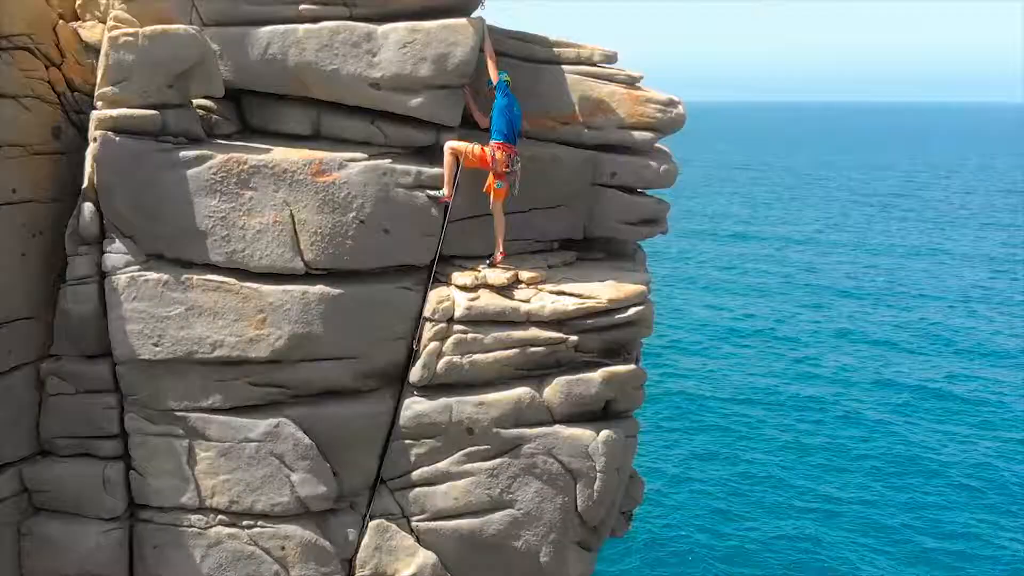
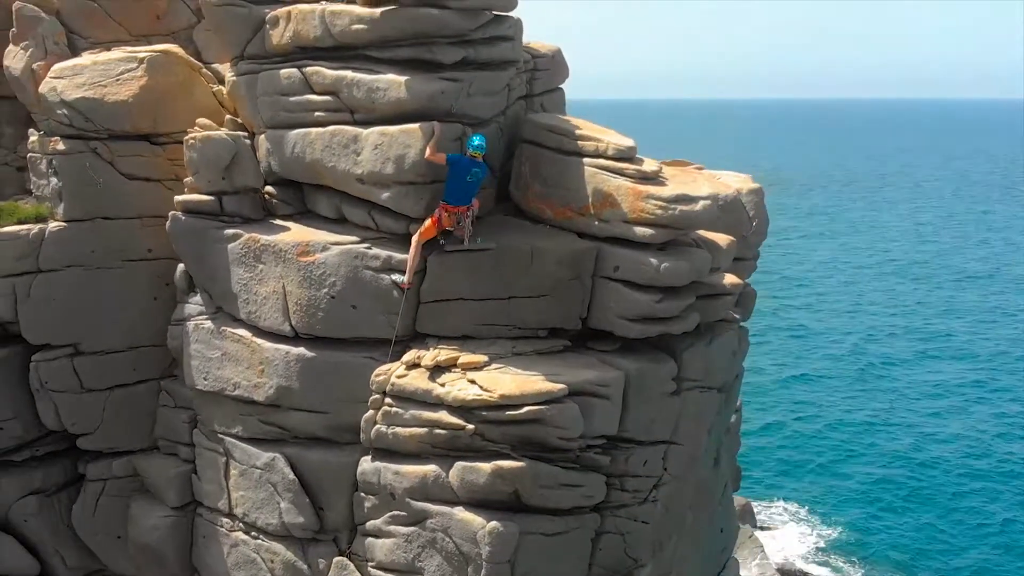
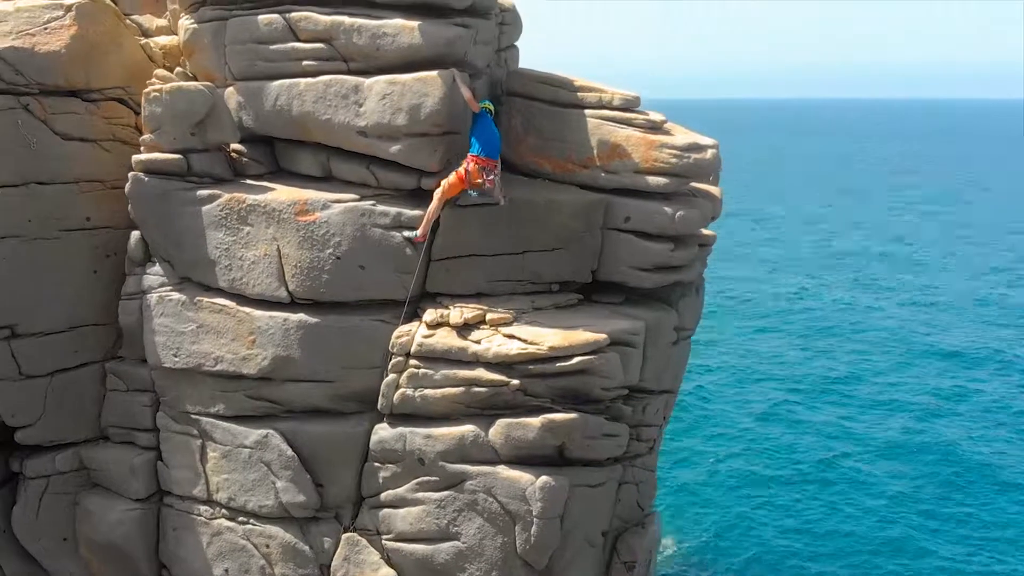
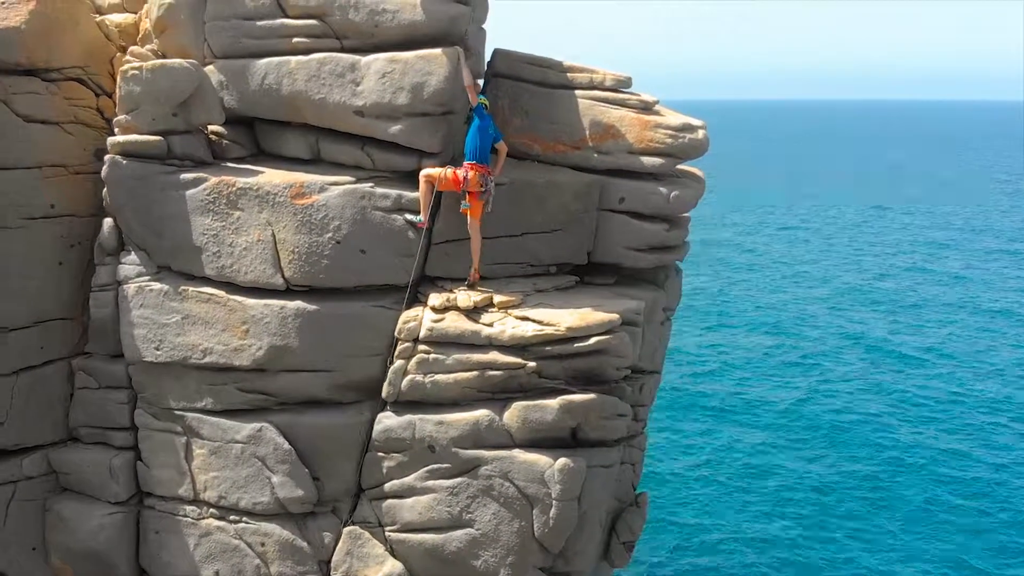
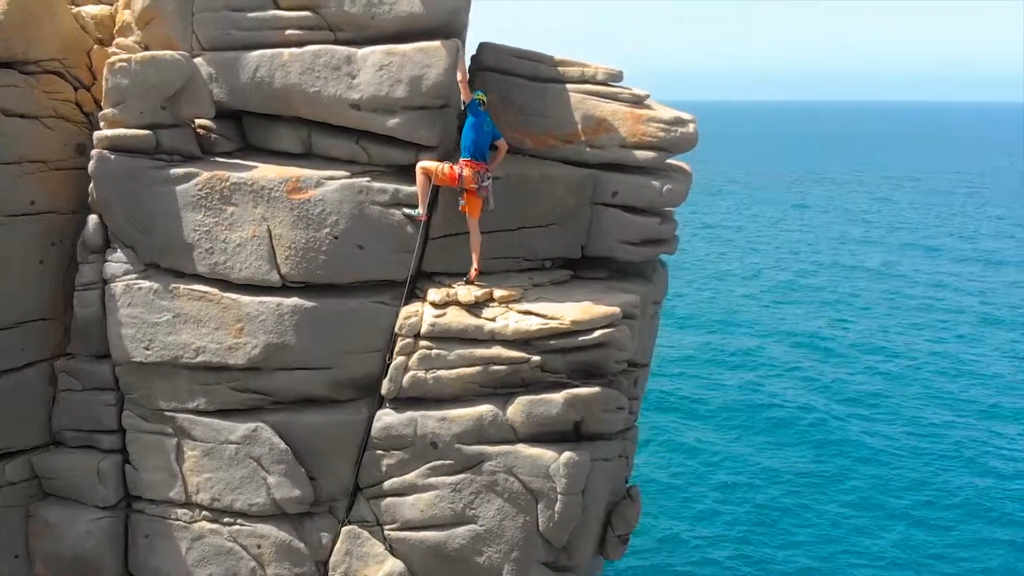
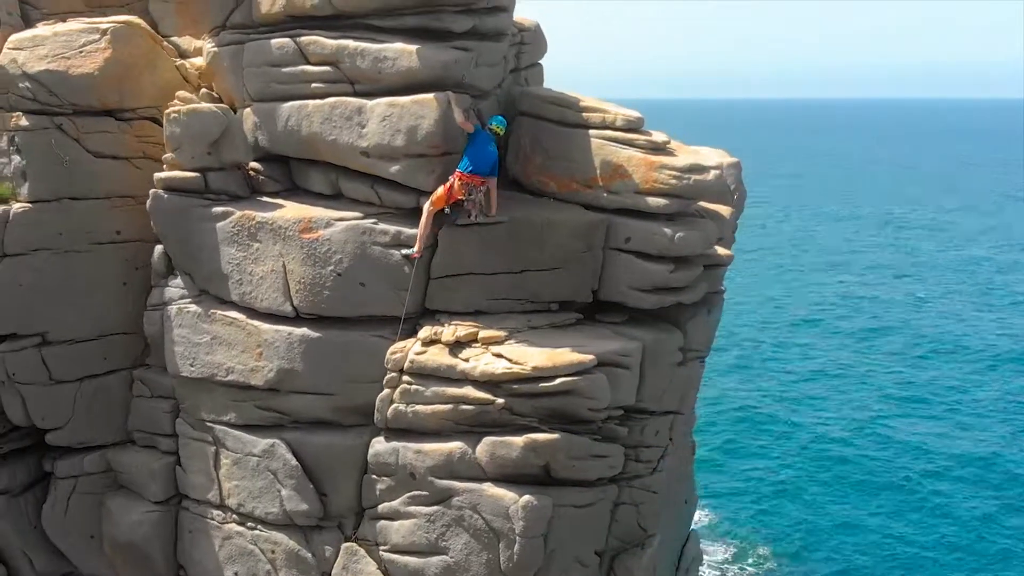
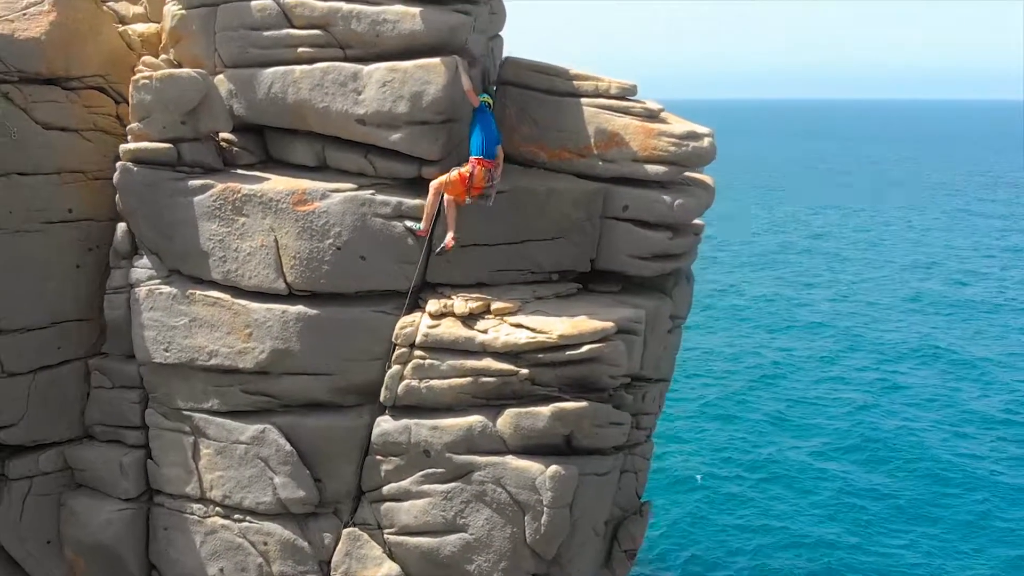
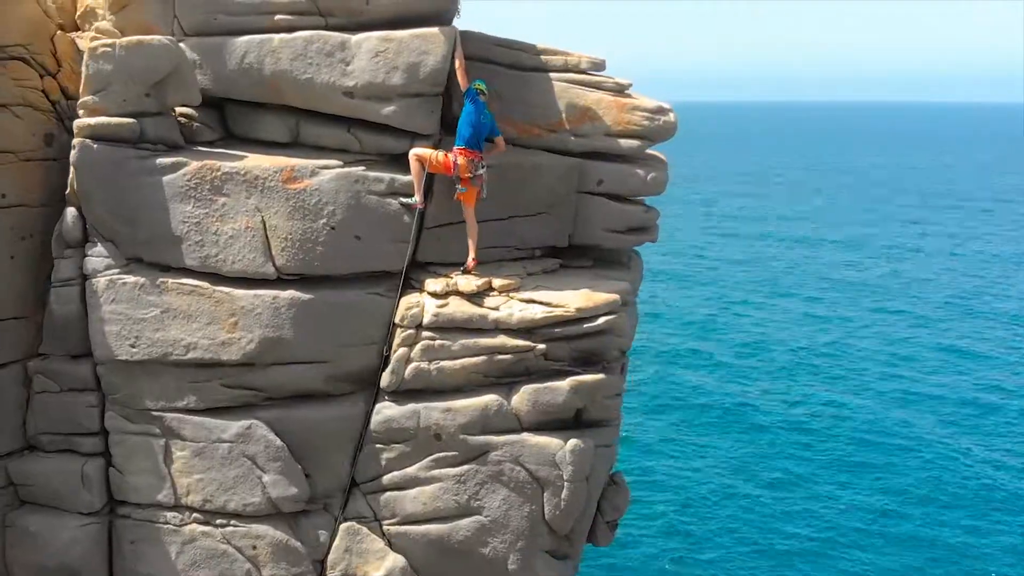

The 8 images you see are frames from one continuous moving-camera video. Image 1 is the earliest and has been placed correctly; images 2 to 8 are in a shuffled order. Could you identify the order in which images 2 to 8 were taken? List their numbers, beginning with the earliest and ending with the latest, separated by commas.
8, 5, 4, 7, 3, 6, 2
